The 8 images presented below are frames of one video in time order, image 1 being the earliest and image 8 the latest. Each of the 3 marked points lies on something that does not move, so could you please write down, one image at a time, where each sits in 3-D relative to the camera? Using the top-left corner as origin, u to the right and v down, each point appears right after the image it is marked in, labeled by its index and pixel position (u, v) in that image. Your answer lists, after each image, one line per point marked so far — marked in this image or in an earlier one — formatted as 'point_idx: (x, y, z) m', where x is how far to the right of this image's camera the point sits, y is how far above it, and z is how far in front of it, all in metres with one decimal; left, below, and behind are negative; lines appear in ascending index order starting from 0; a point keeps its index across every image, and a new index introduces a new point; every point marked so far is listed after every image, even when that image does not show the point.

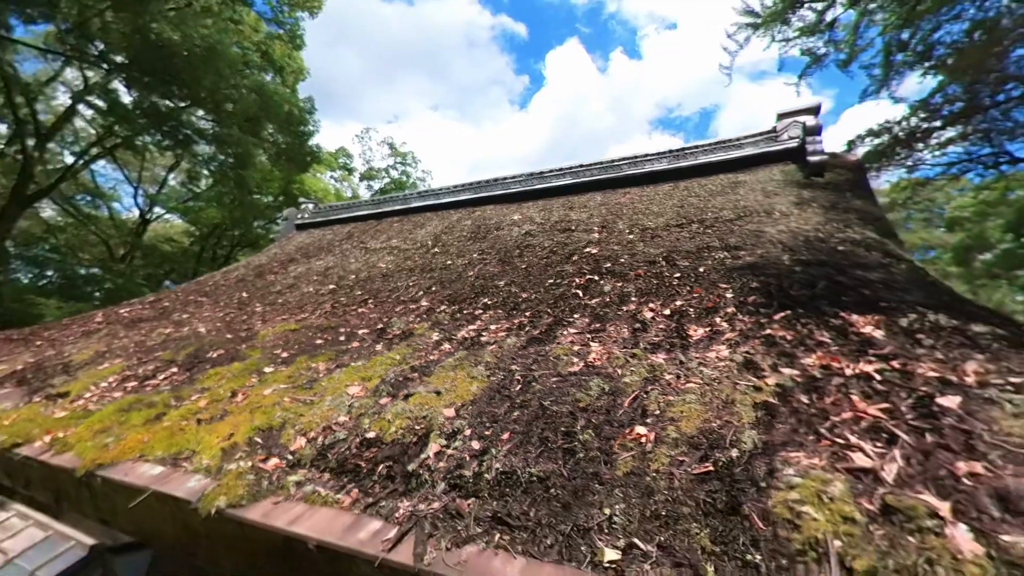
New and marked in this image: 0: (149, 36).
0: (-4.7, +3.3, +6.3) m
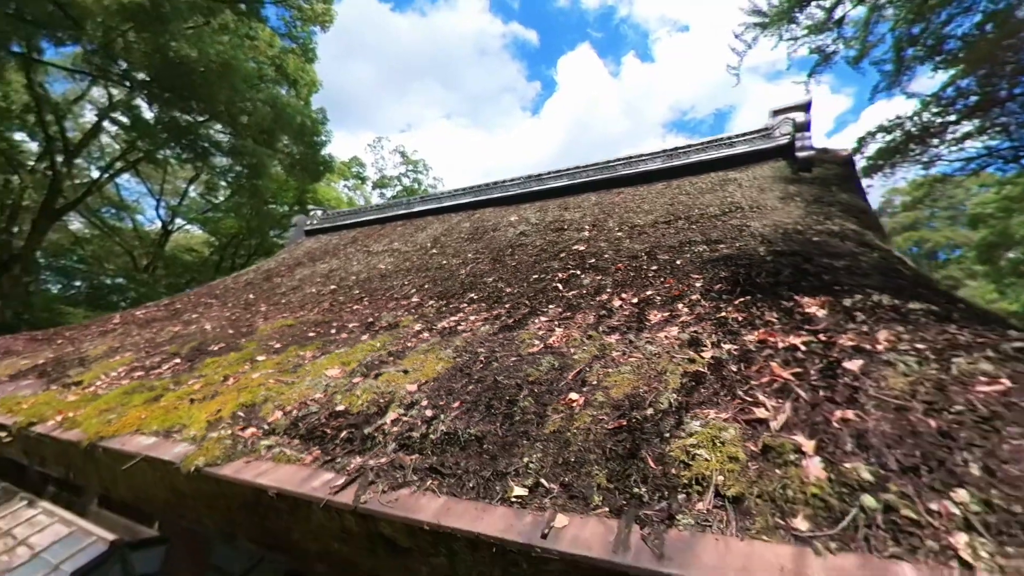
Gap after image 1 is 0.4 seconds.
0: (-4.7, +3.2, +6.5) m
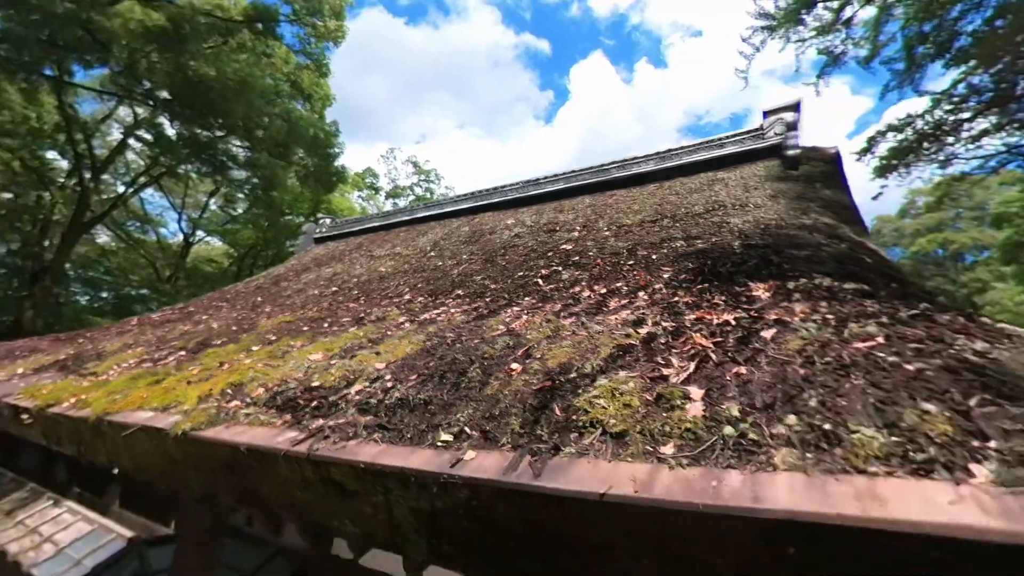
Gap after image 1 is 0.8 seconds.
0: (-4.6, +3.0, +6.8) m
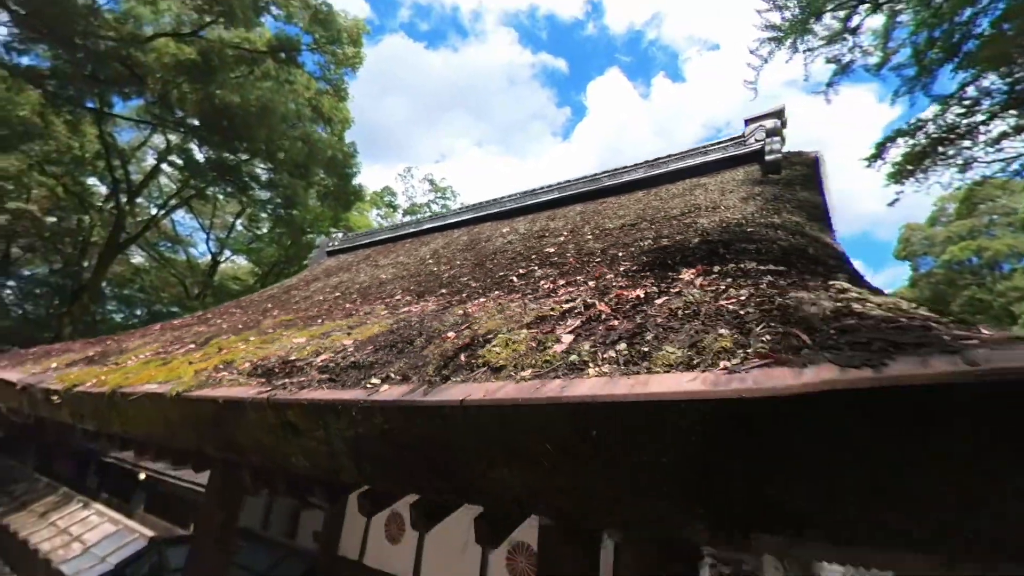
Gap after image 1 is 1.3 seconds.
0: (-4.5, +2.8, +7.3) m
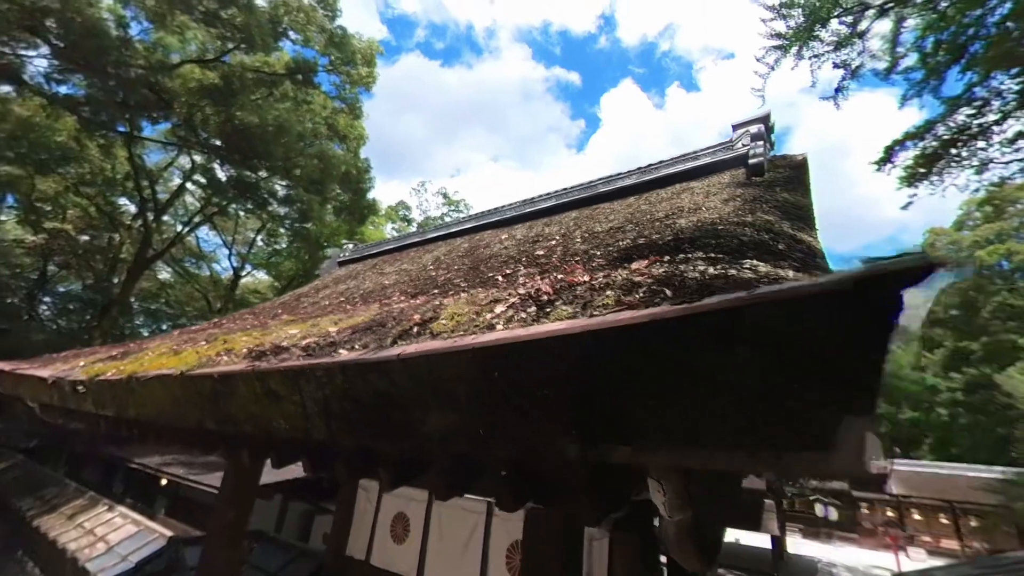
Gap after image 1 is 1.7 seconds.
0: (-4.4, +2.6, +7.6) m
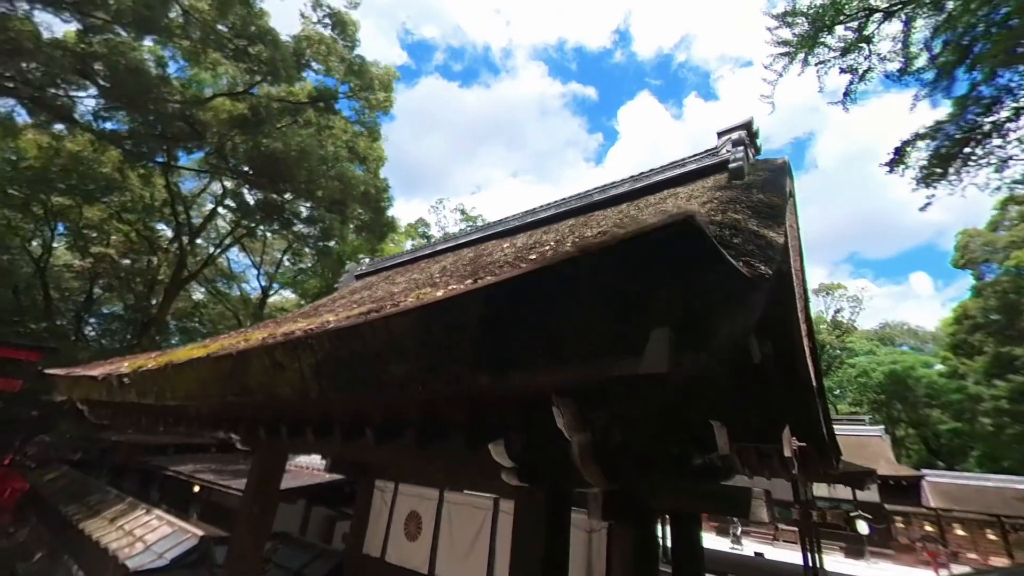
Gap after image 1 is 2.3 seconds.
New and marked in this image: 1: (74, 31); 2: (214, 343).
0: (-4.2, +2.3, +8.1) m
1: (-6.2, +3.7, +6.8) m
2: (-1.0, -0.2, +1.7) m
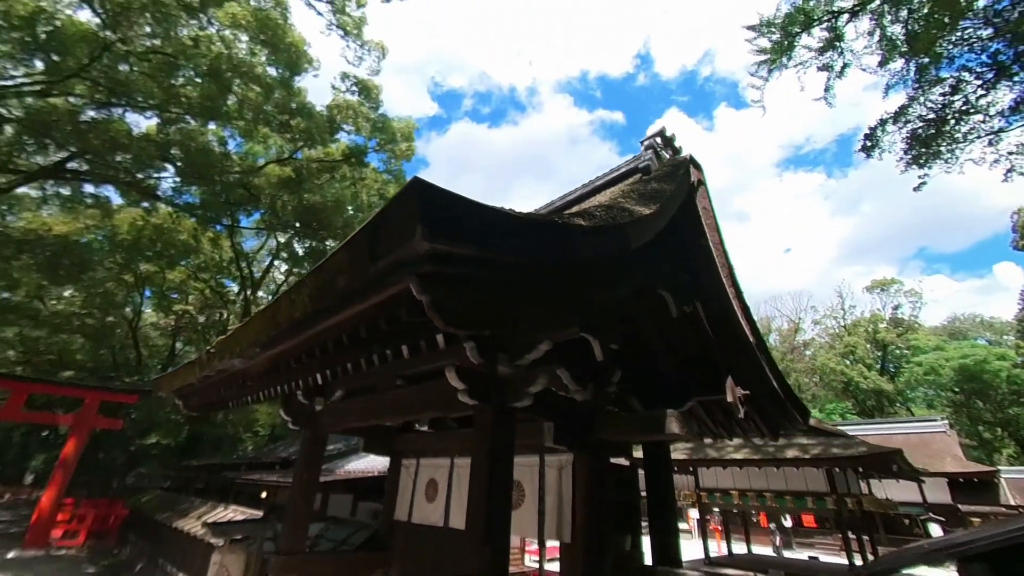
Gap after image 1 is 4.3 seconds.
0: (-4.0, +1.7, +9.4) m
1: (-6.3, +2.9, +8.4) m
2: (-1.3, -0.1, +2.6) m
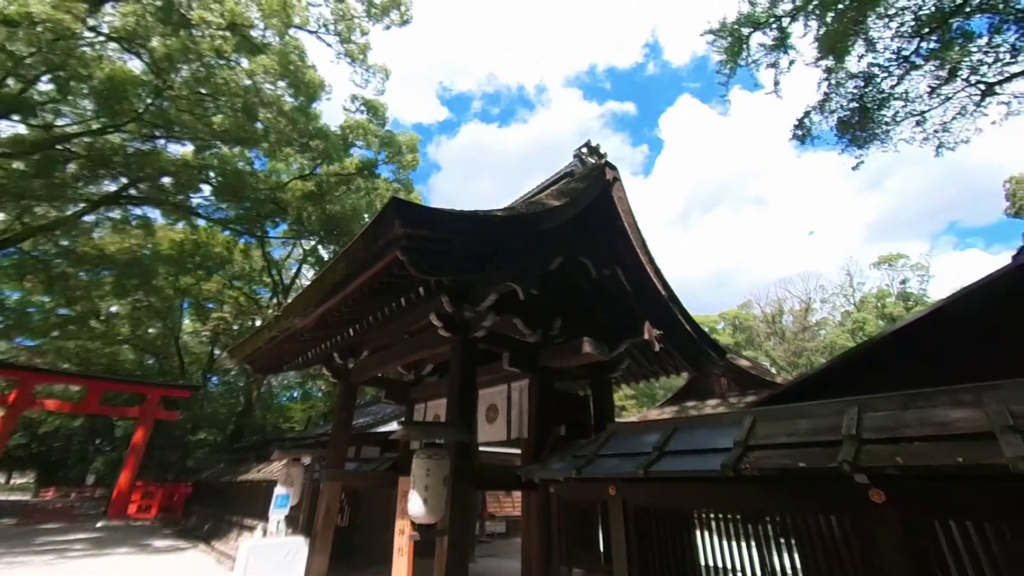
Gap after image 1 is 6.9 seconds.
0: (-4.2, +1.7, +10.9) m
1: (-6.5, +2.8, +10.0) m
2: (-1.6, 0.0, +4.0) m
